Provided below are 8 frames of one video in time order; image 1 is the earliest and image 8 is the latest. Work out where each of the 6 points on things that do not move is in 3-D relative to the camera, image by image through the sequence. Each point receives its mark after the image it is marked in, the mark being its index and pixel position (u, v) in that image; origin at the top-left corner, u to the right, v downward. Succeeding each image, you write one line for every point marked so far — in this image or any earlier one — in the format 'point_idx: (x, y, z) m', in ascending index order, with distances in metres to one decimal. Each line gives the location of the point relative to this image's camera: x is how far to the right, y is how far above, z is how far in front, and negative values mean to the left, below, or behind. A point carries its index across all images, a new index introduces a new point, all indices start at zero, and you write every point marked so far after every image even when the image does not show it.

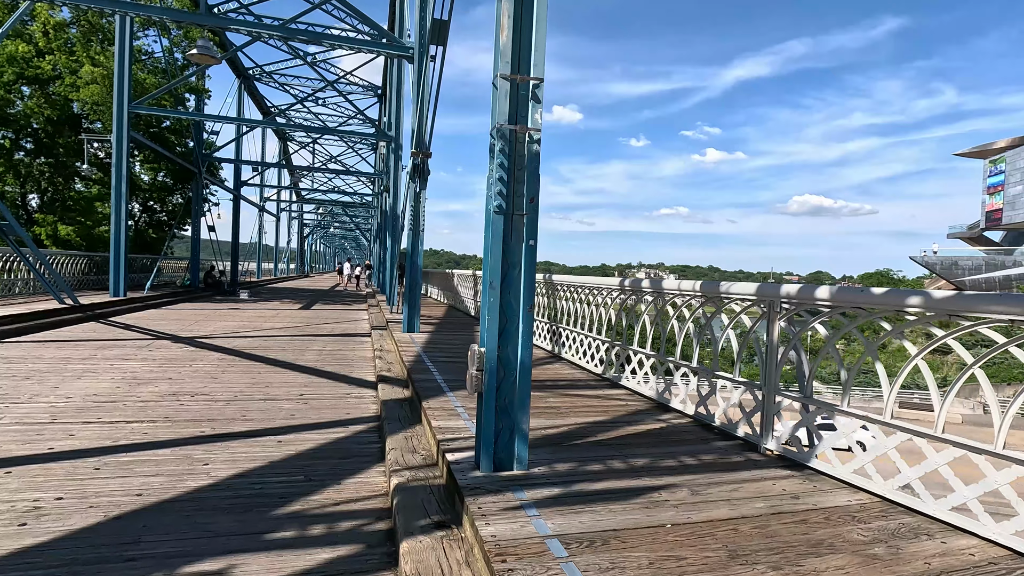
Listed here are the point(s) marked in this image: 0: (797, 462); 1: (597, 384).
0: (+1.7, -1.0, +3.3) m
1: (+0.9, -1.0, +5.6) m
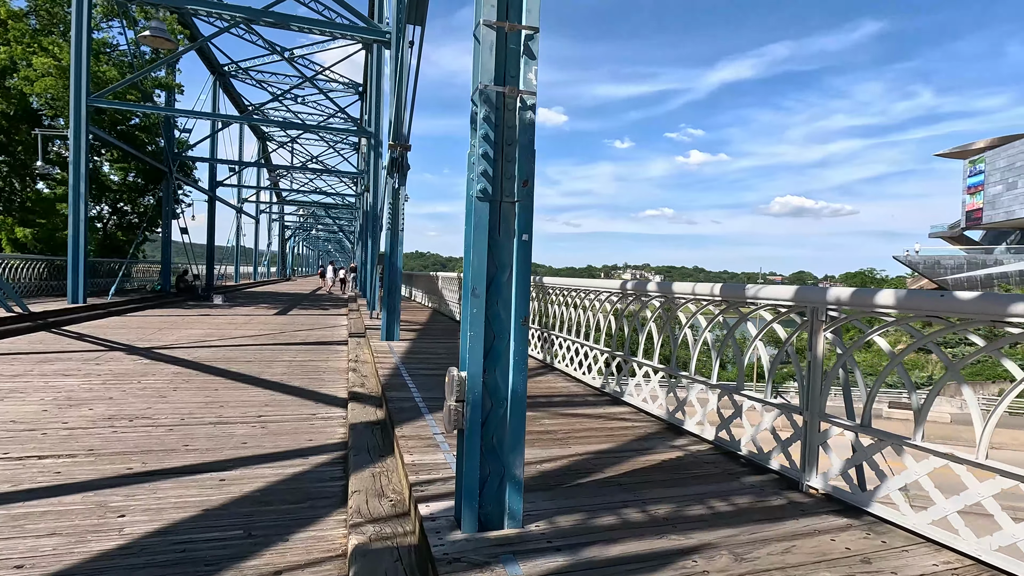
0: (+1.6, -1.1, +2.7) m
1: (+0.8, -1.0, +4.9) m
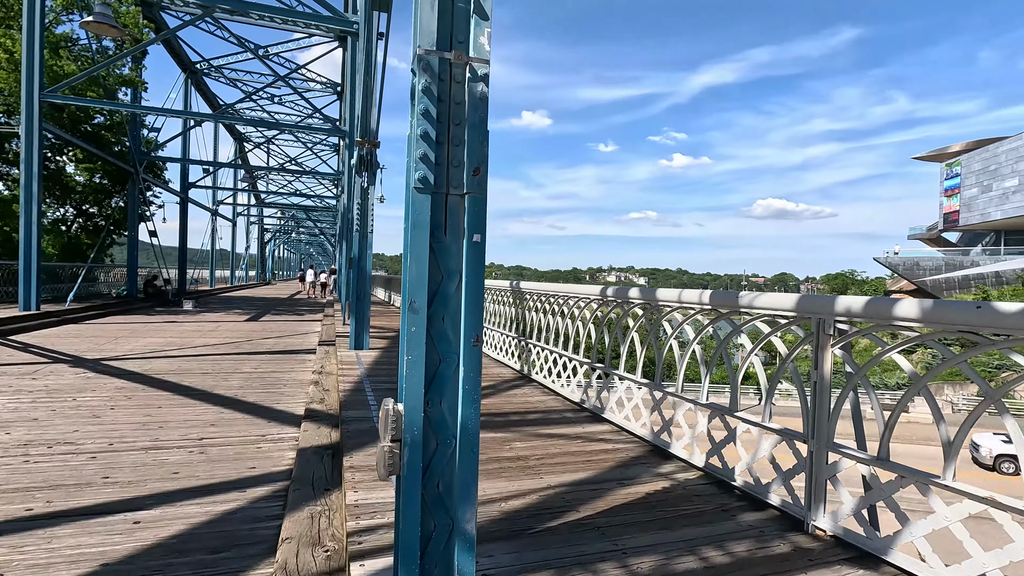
0: (+1.5, -1.1, +2.3) m
1: (+0.5, -1.1, +4.5) m
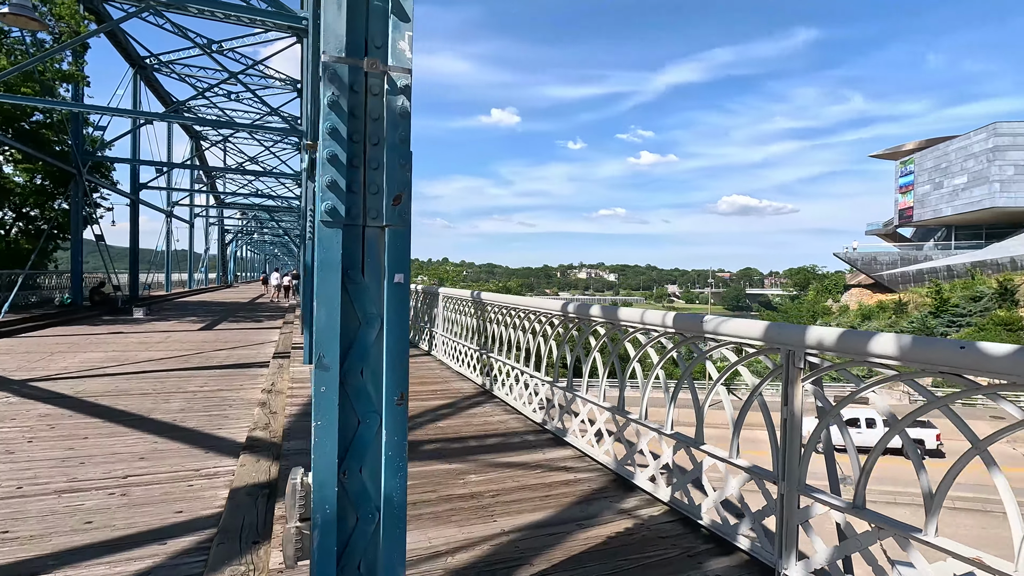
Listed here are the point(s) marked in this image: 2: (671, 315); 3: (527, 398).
0: (+1.3, -1.2, +2.1) m
1: (+0.2, -1.2, +4.3) m
2: (+0.9, -0.1, +3.0) m
3: (+0.1, -1.0, +5.0) m
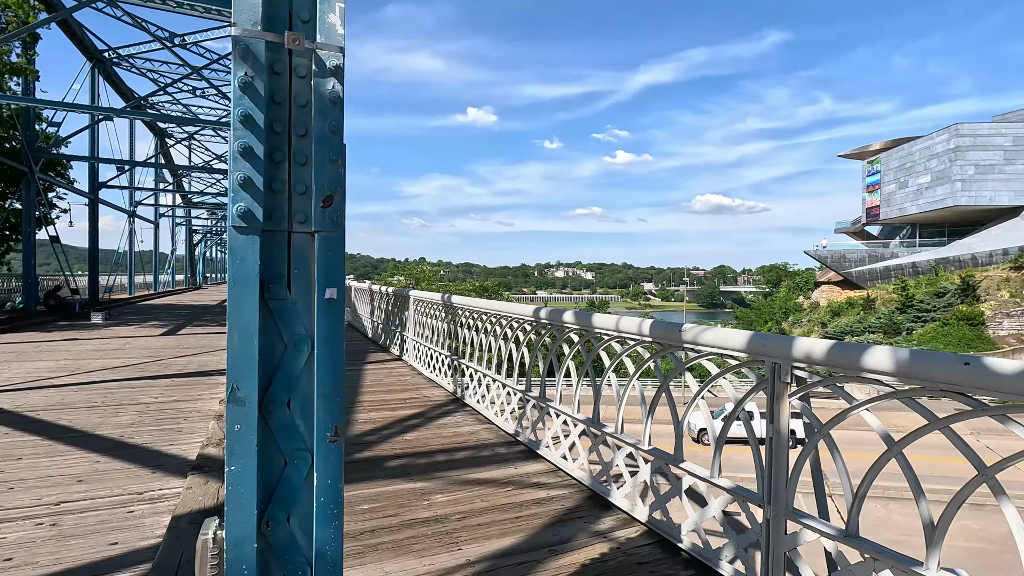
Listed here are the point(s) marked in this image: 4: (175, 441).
0: (+1.1, -1.2, +1.9) m
1: (0.0, -1.2, +4.1) m
2: (+0.7, -0.2, +2.8) m
3: (-0.1, -1.0, +4.8) m
4: (-3.1, -1.4, +5.0) m
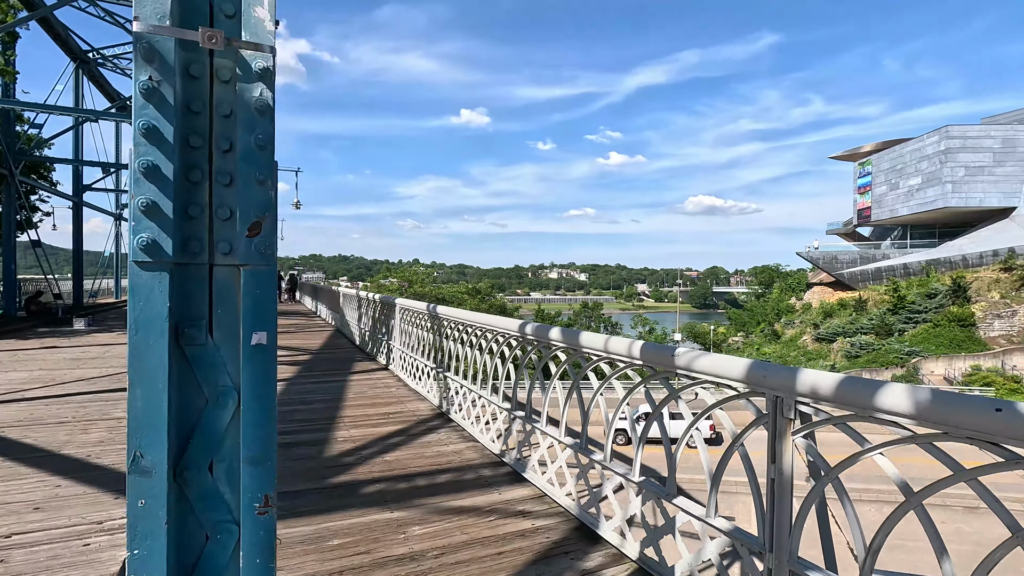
0: (+1.0, -1.3, +1.7) m
1: (-0.1, -1.3, +3.9) m
2: (+0.6, -0.3, +2.6) m
3: (-0.2, -1.1, +4.6) m
4: (-3.2, -1.5, +4.7) m
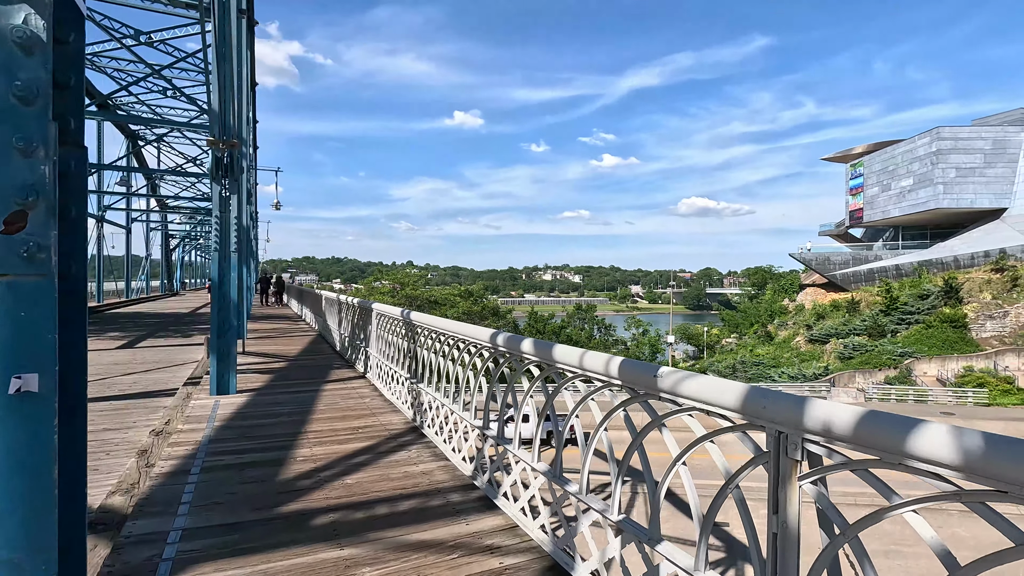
0: (+0.9, -1.4, +1.3) m
1: (-0.3, -1.4, +3.5) m
2: (+0.4, -0.3, +2.3) m
3: (-0.4, -1.2, +4.2) m
4: (-3.4, -1.5, +4.3) m
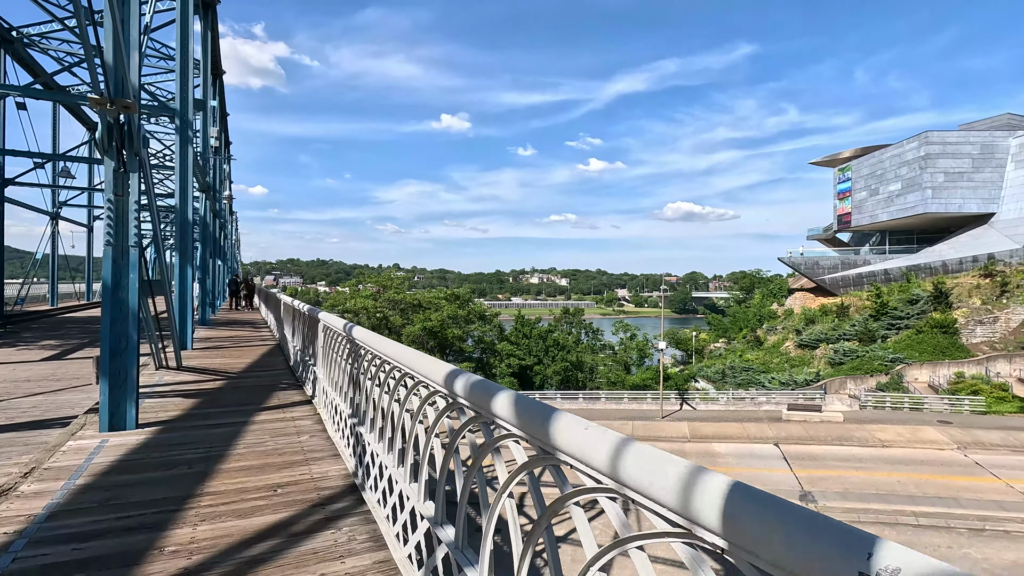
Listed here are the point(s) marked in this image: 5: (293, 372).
0: (+0.8, -1.4, 0.0) m
1: (-0.4, -1.4, +2.1) m
2: (+0.3, -0.3, +0.9) m
3: (-0.6, -1.2, +2.9) m
4: (-3.5, -1.6, +2.9) m
5: (-3.2, -1.2, +8.1) m
